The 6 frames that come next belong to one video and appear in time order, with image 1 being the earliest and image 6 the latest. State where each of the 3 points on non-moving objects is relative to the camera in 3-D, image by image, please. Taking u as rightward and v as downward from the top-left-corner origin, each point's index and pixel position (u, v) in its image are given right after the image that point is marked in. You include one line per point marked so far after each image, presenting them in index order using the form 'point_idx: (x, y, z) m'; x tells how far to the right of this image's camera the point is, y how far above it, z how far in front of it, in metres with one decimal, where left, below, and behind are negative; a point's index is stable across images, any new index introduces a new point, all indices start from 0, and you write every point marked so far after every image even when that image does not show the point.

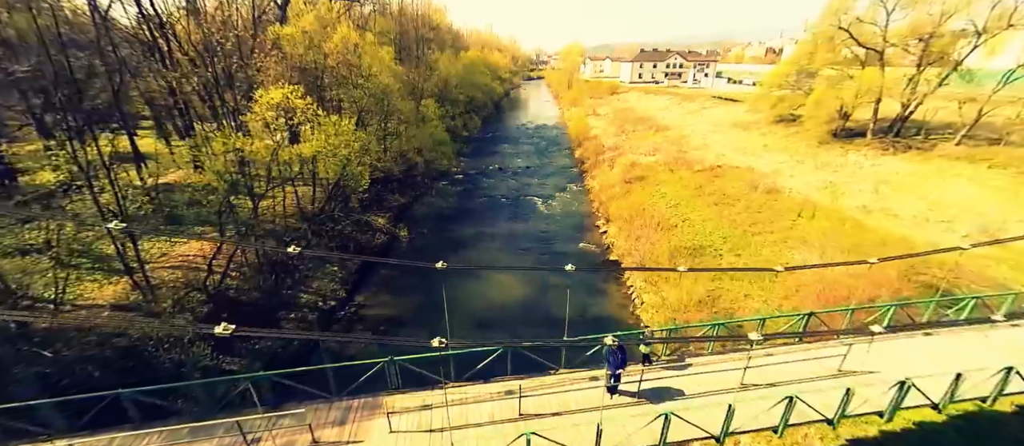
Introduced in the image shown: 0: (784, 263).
0: (+12.2, -1.7, +18.8) m
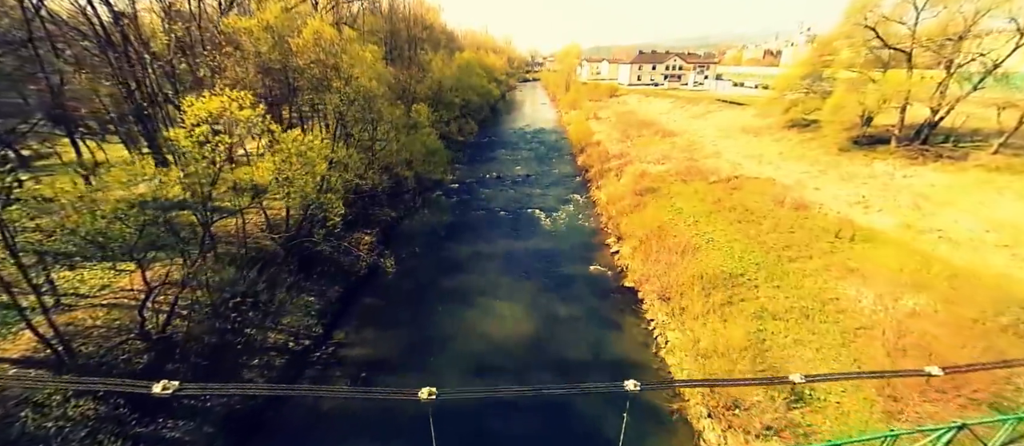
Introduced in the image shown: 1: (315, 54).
0: (+12.3, -2.8, +16.1) m
1: (-8.7, +7.4, +18.5) m
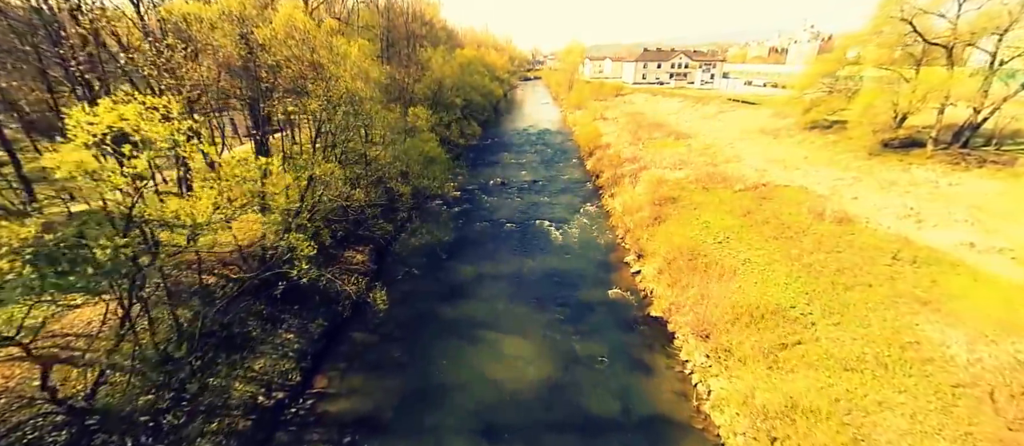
0: (+12.7, -3.7, +13.4) m
1: (-8.3, +6.5, +15.8) m
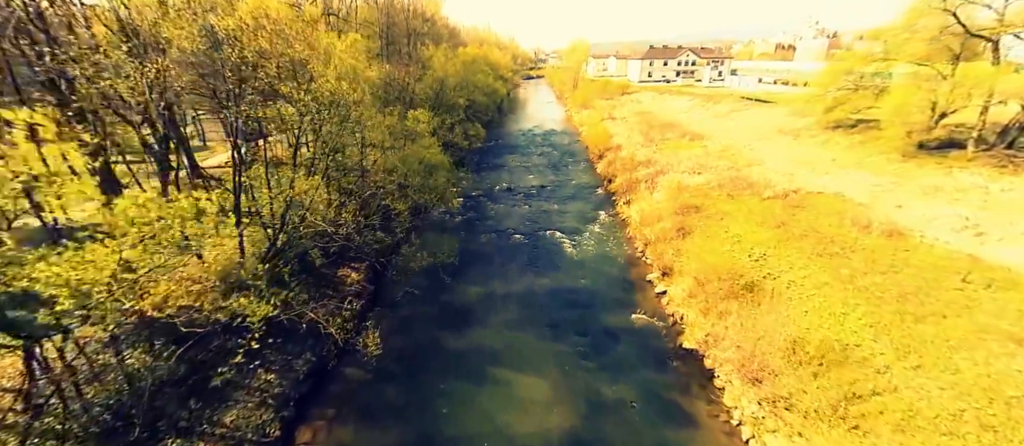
0: (+13.2, -4.4, +11.0) m
1: (-7.8, +5.7, +13.6) m
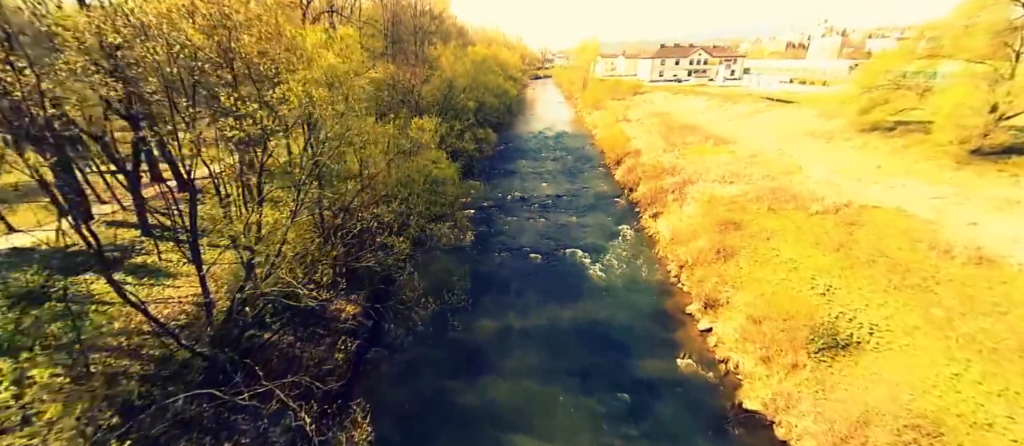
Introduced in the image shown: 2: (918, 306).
0: (+13.9, -5.4, +8.0) m
1: (-7.1, +4.6, +10.9) m
2: (+14.6, -3.0, +14.9) m
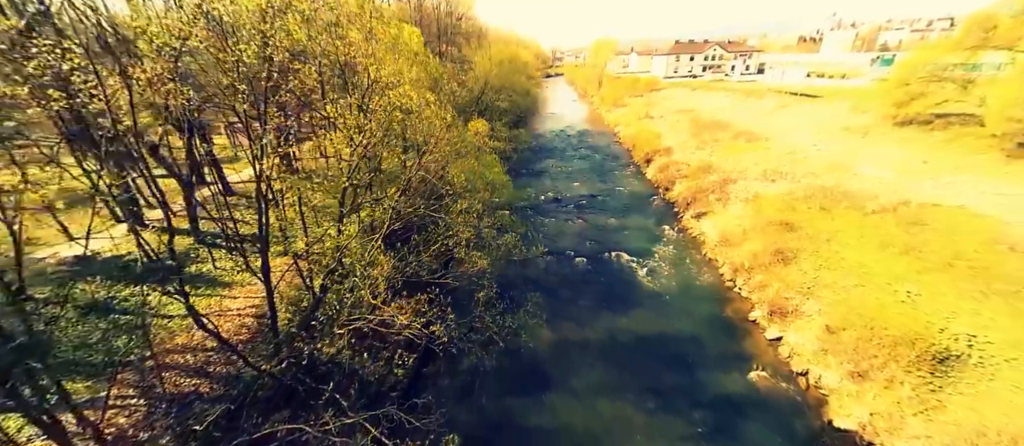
0: (+16.0, -5.6, +7.0) m
1: (-5.0, +4.3, +10.3) m
2: (+16.8, -3.1, +13.9) m
